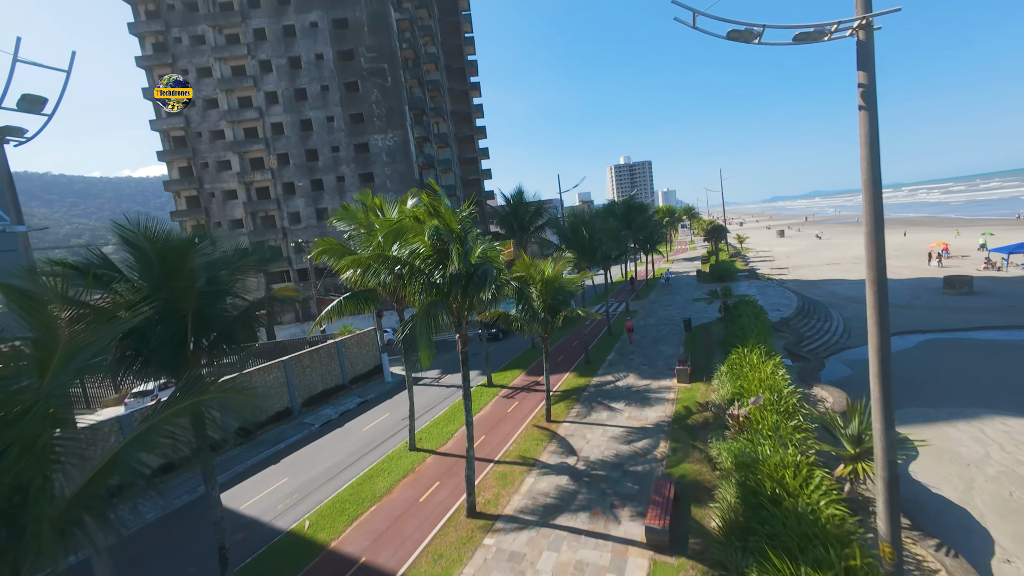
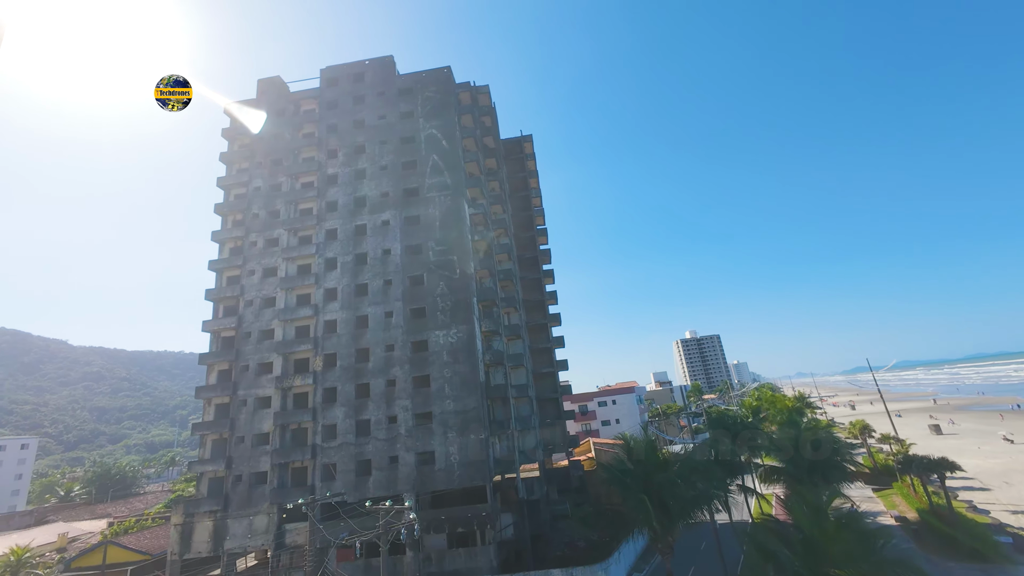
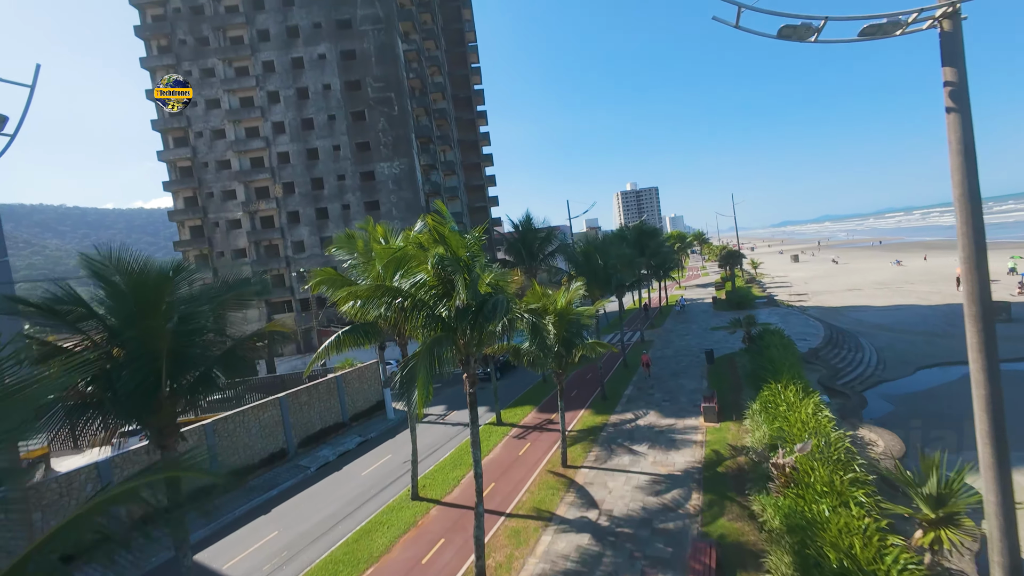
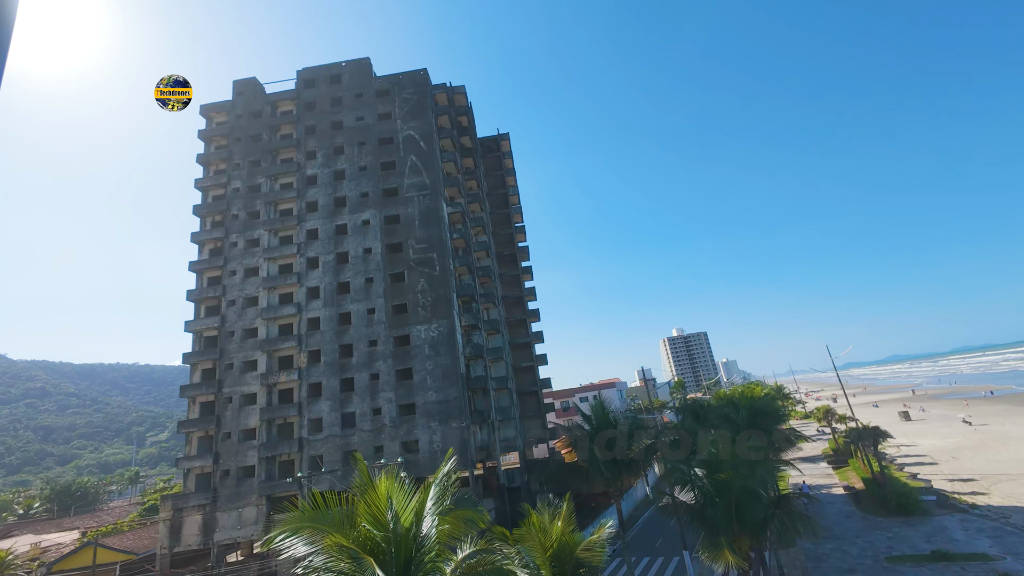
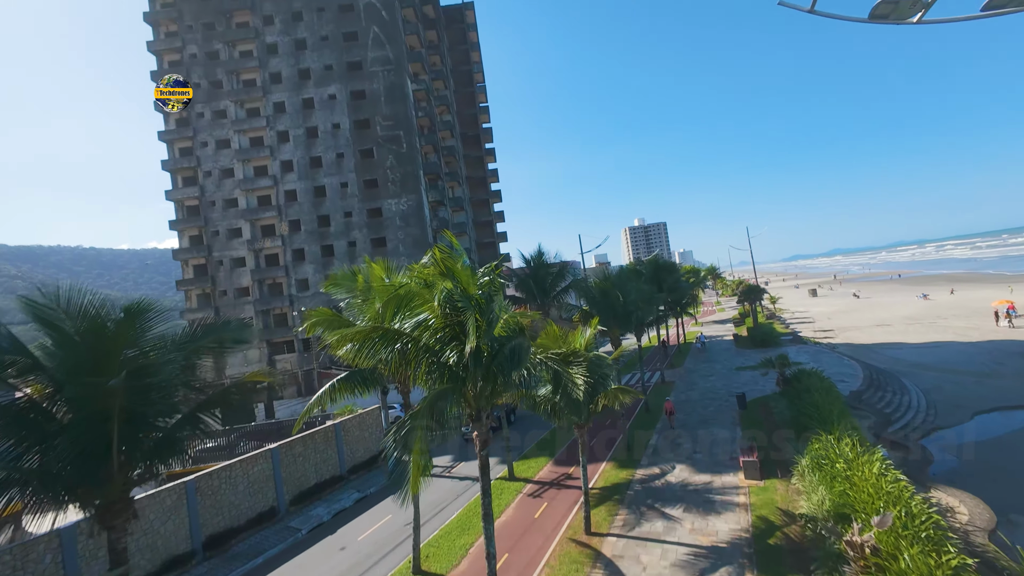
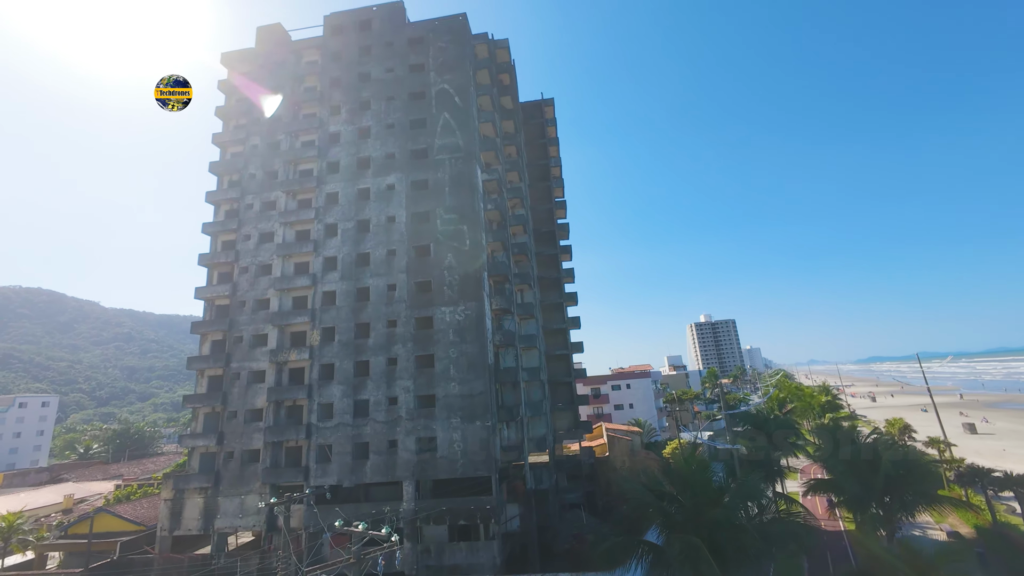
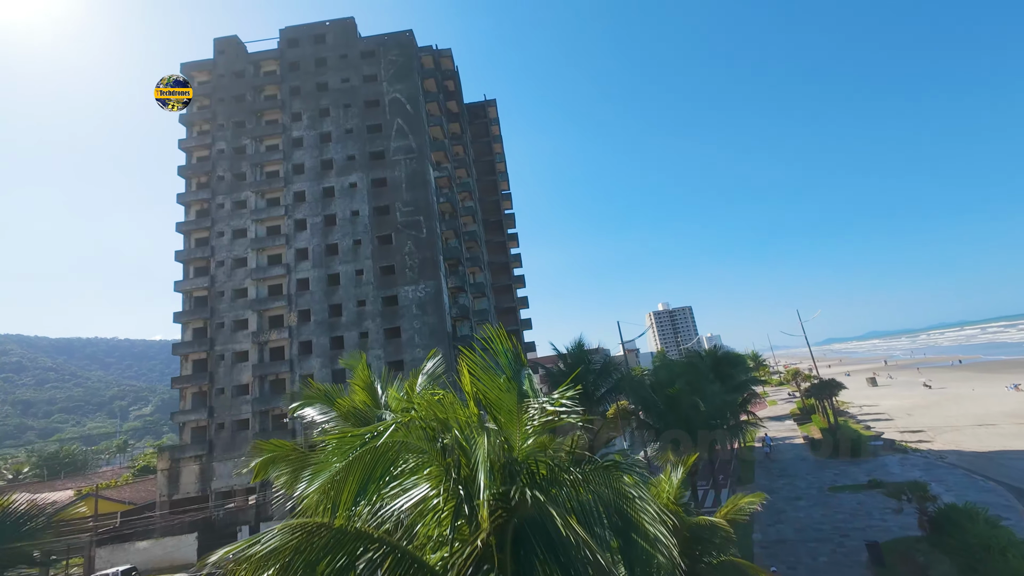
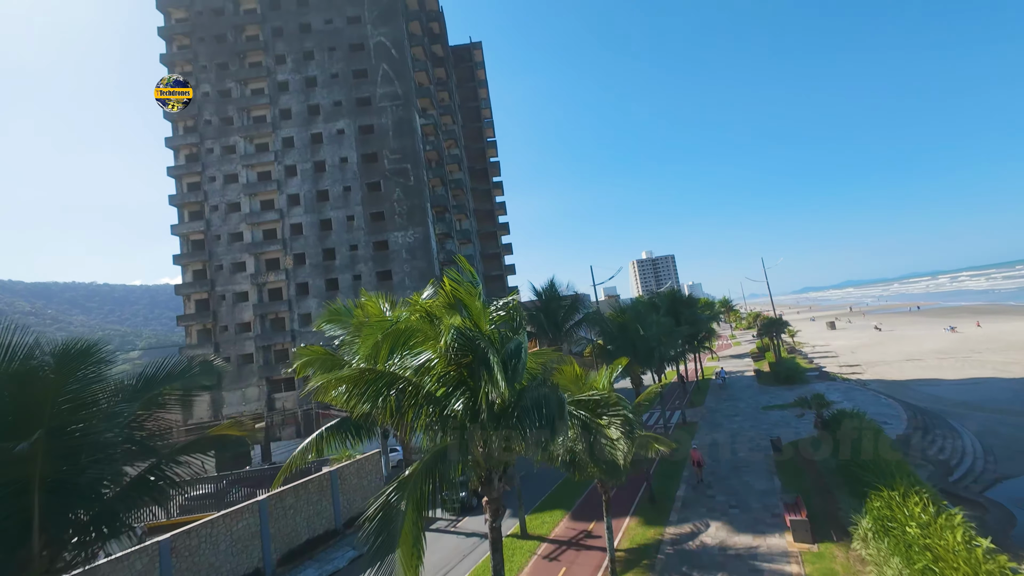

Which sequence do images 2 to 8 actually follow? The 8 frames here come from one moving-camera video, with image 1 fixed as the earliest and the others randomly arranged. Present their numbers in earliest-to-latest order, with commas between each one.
3, 5, 8, 7, 4, 2, 6
